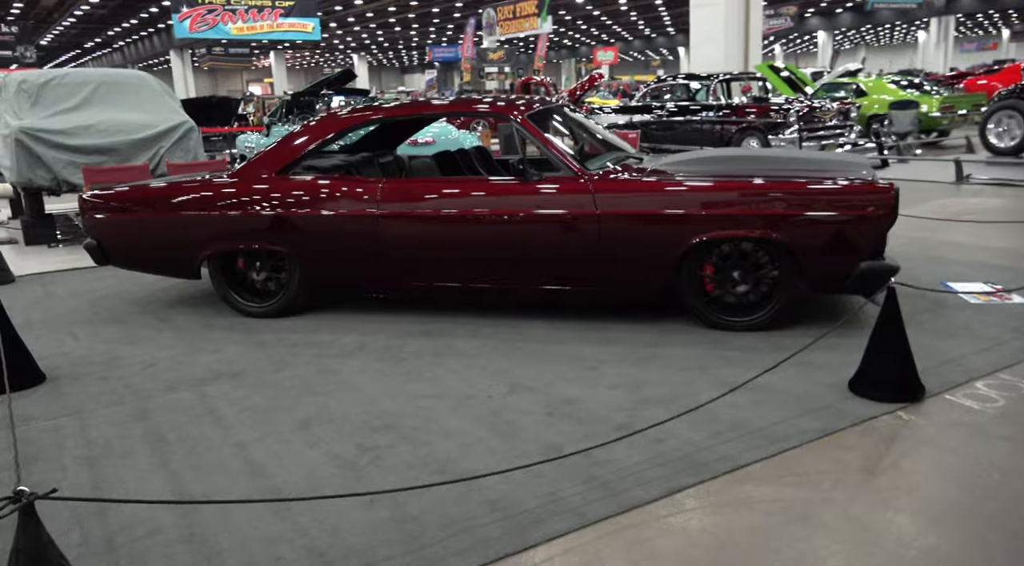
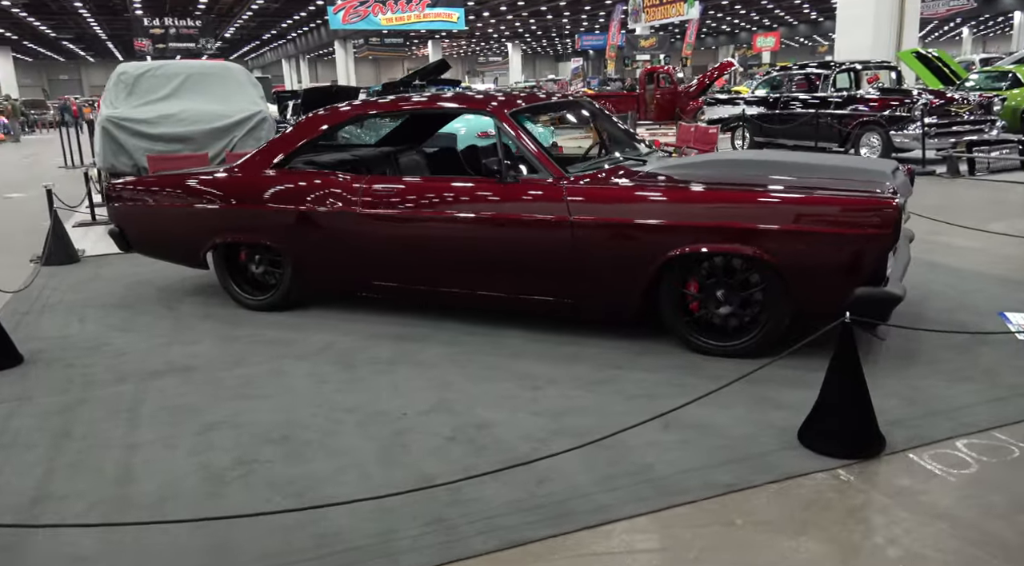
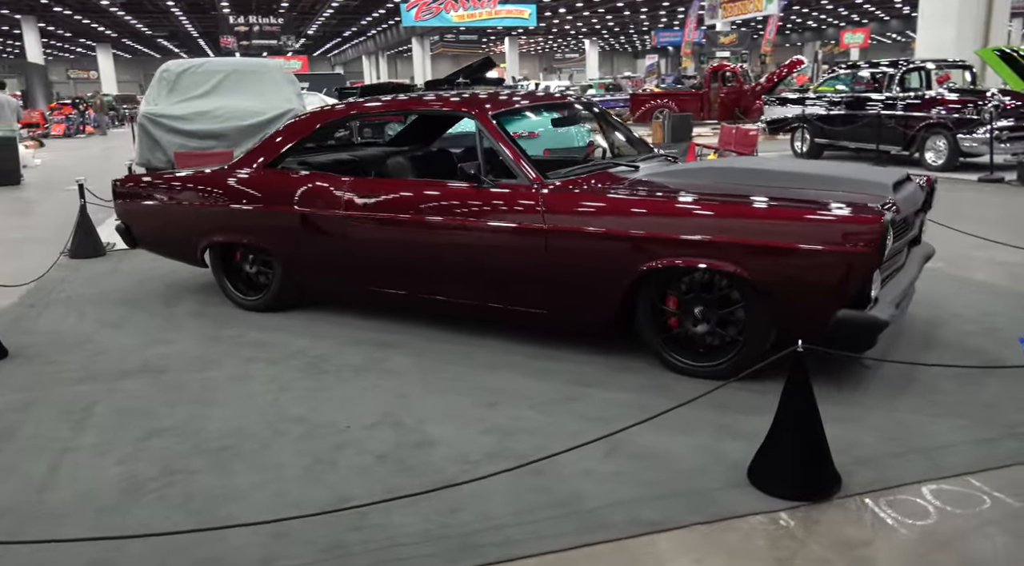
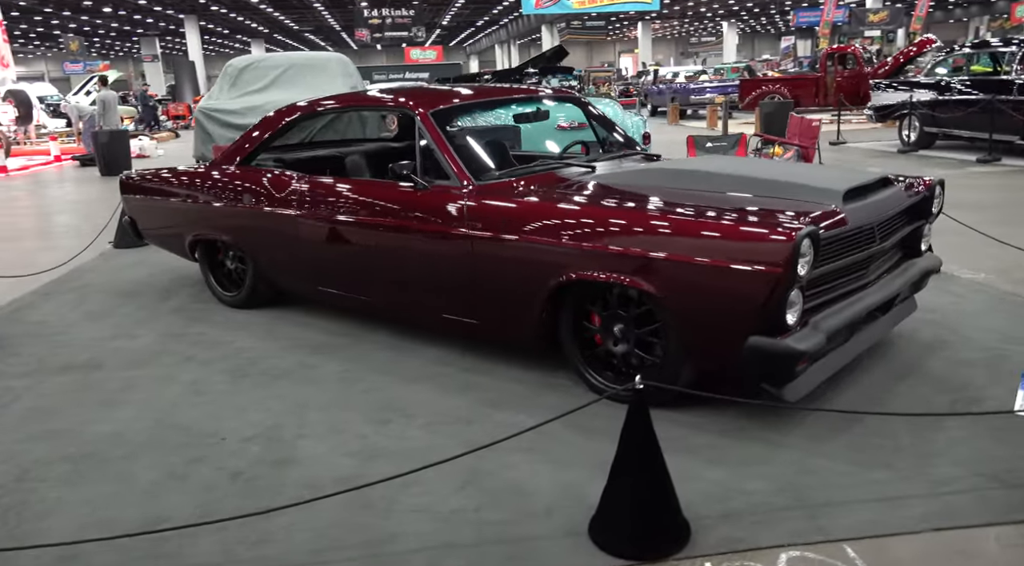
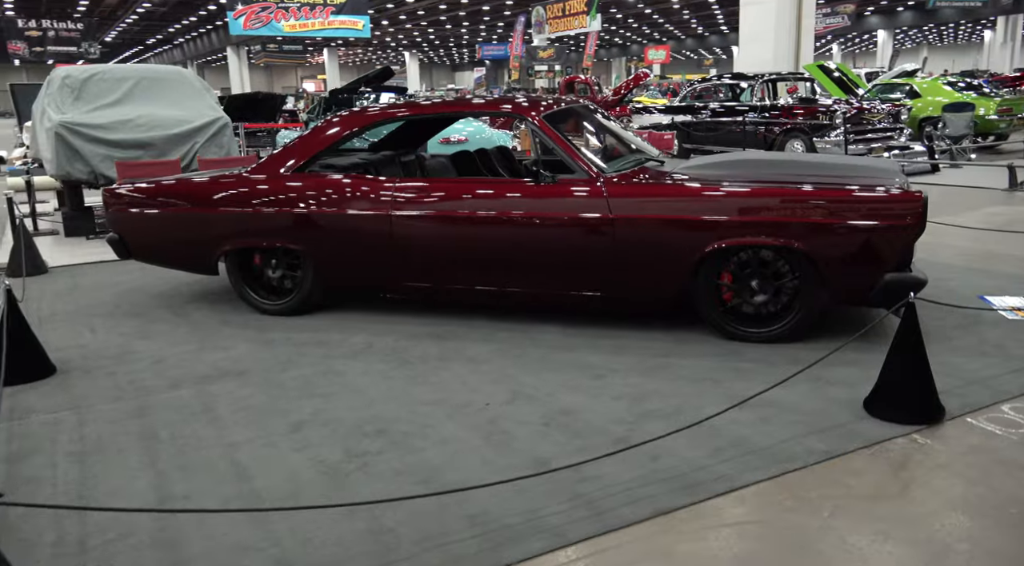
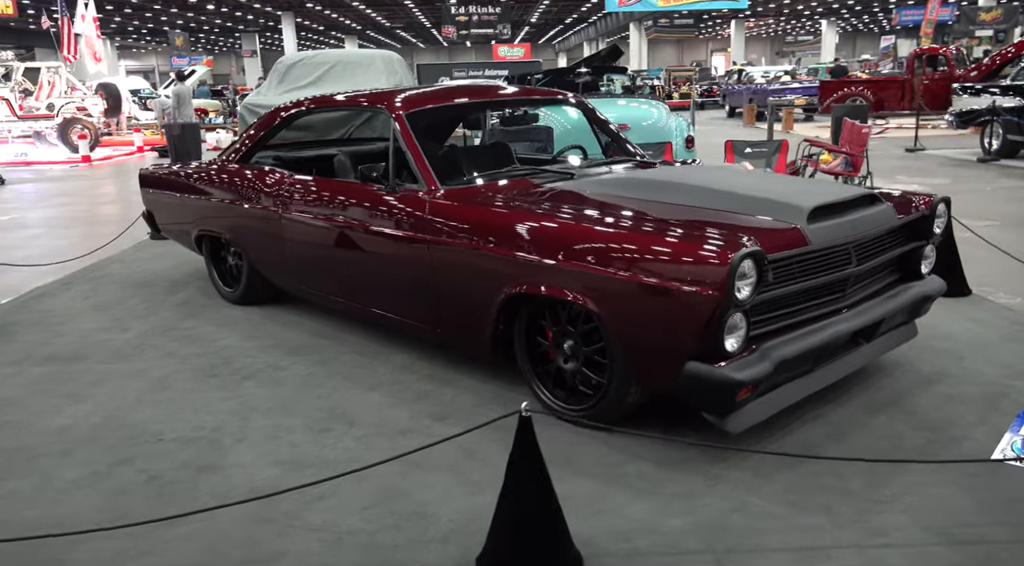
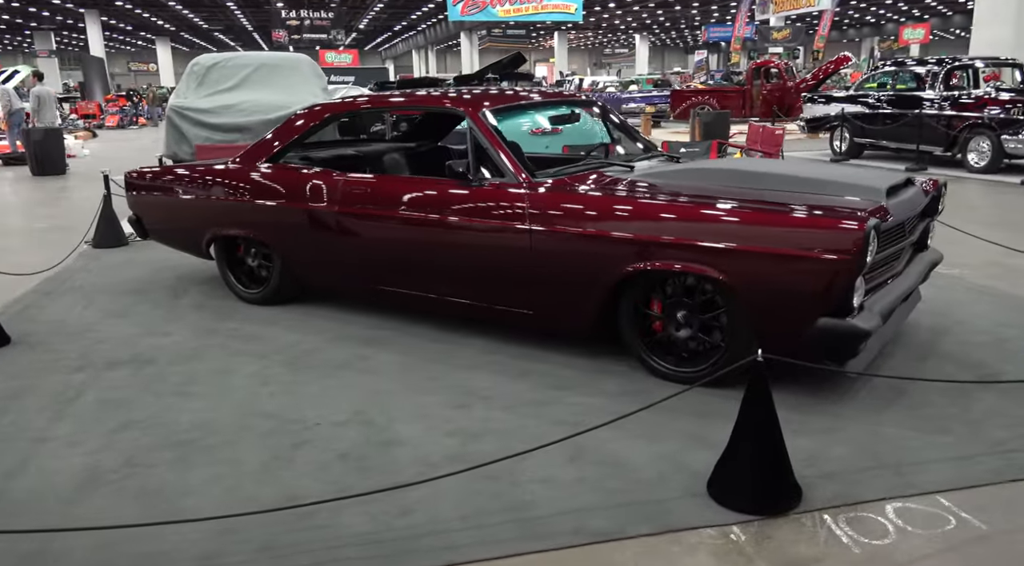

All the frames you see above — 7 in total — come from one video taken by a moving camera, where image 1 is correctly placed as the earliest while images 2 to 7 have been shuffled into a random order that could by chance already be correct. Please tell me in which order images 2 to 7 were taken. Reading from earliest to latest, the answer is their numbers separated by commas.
5, 2, 3, 7, 4, 6
